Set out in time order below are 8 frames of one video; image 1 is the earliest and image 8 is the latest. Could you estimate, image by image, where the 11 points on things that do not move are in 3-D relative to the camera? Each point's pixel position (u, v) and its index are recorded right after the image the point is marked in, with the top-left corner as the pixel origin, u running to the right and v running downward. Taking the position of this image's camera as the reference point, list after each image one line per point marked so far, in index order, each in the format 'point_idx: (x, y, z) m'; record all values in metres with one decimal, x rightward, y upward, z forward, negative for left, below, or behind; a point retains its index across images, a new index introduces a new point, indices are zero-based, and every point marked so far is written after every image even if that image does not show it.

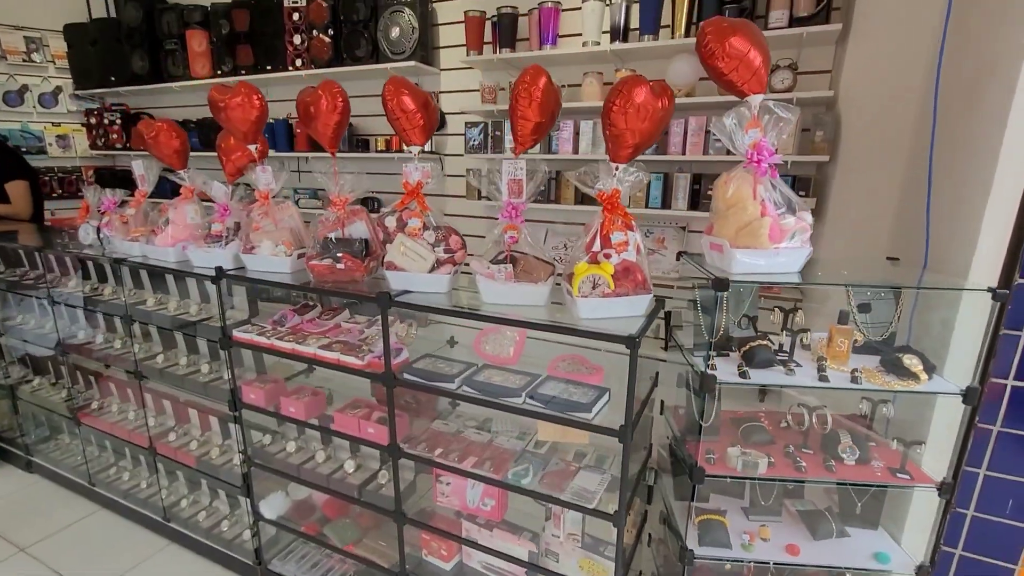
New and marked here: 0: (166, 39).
0: (-2.1, +1.5, +3.2) m
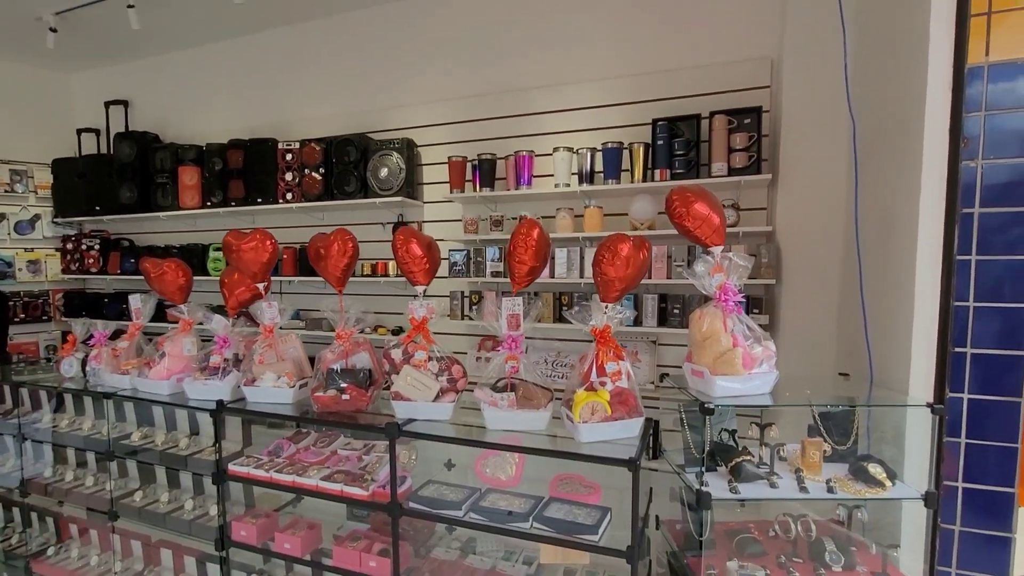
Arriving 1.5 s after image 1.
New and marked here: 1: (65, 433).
0: (-2.3, +0.8, +3.4) m
1: (-1.8, -0.6, +2.1) m
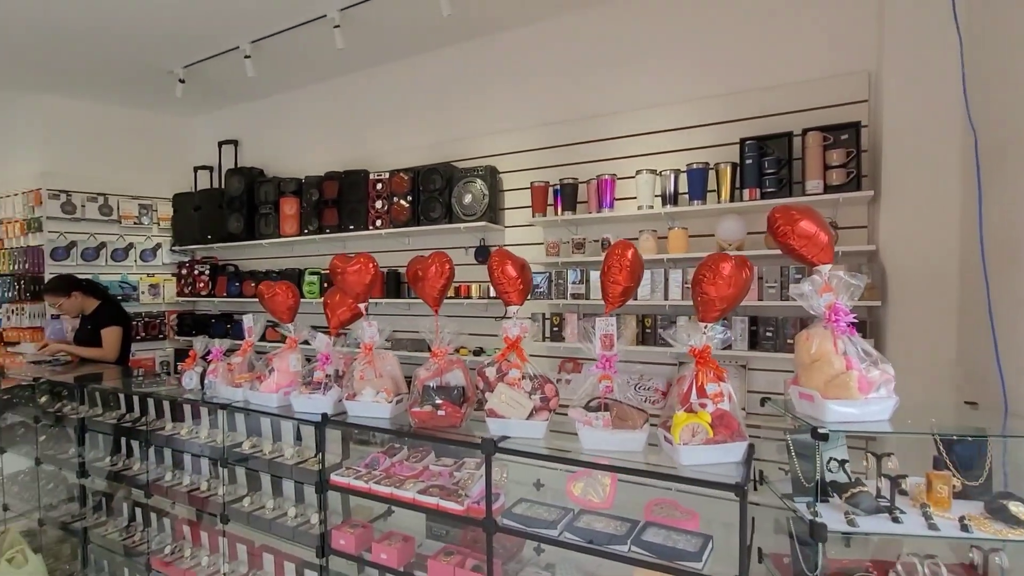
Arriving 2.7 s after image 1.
0: (-1.8, +0.6, +3.7) m
1: (-1.5, -0.7, +2.3) m
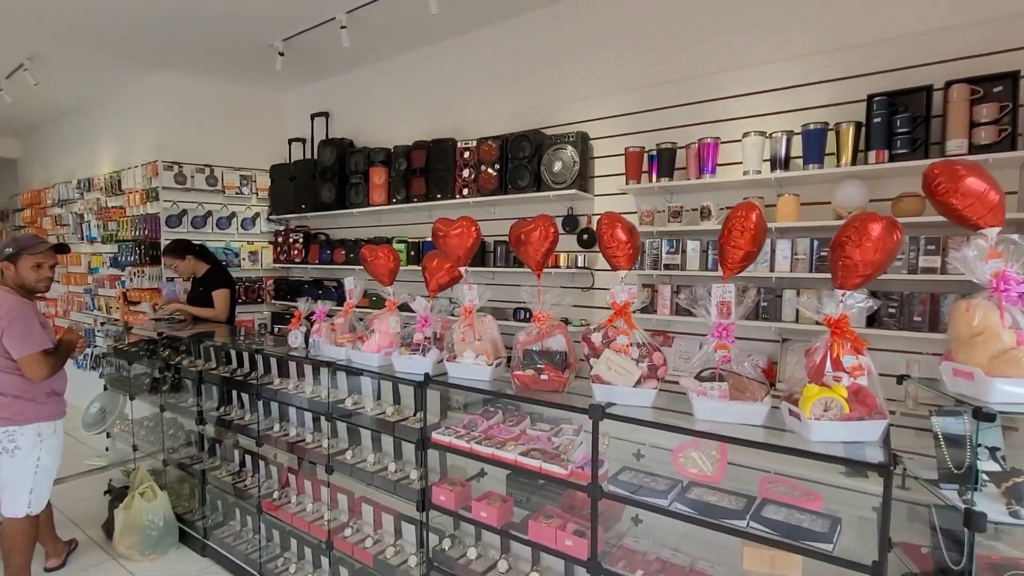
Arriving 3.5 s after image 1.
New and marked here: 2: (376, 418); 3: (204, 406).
0: (-1.2, +0.8, +3.9) m
1: (-1.1, -0.5, +2.5) m
2: (-0.5, -0.5, +2.1) m
3: (-1.7, -0.7, +3.0) m
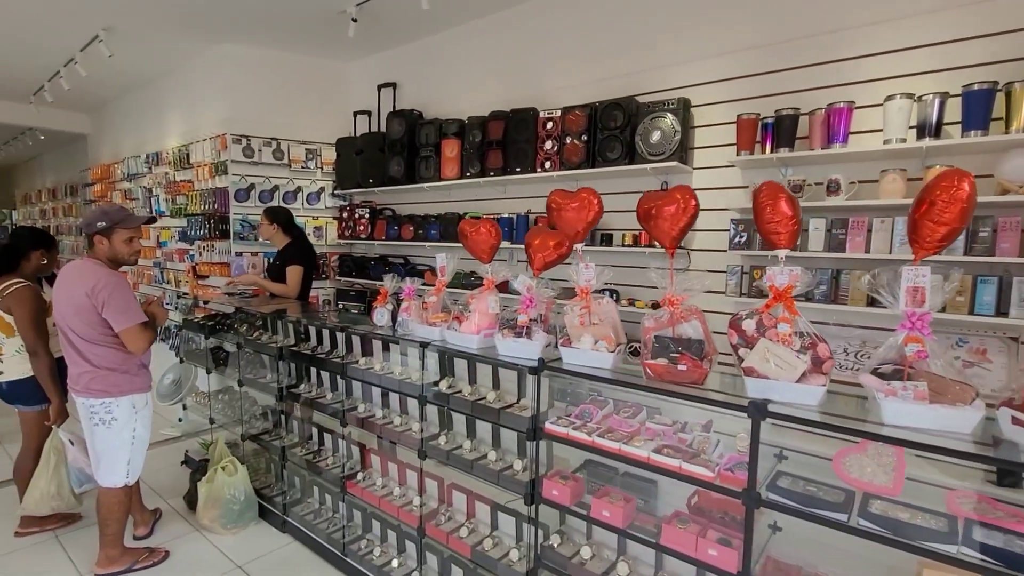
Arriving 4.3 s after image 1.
0: (-0.6, +1.0, +3.7) m
1: (-0.6, -0.4, +2.4) m
2: (-0.1, -0.4, +2.0) m
3: (-1.3, -0.5, +3.0) m
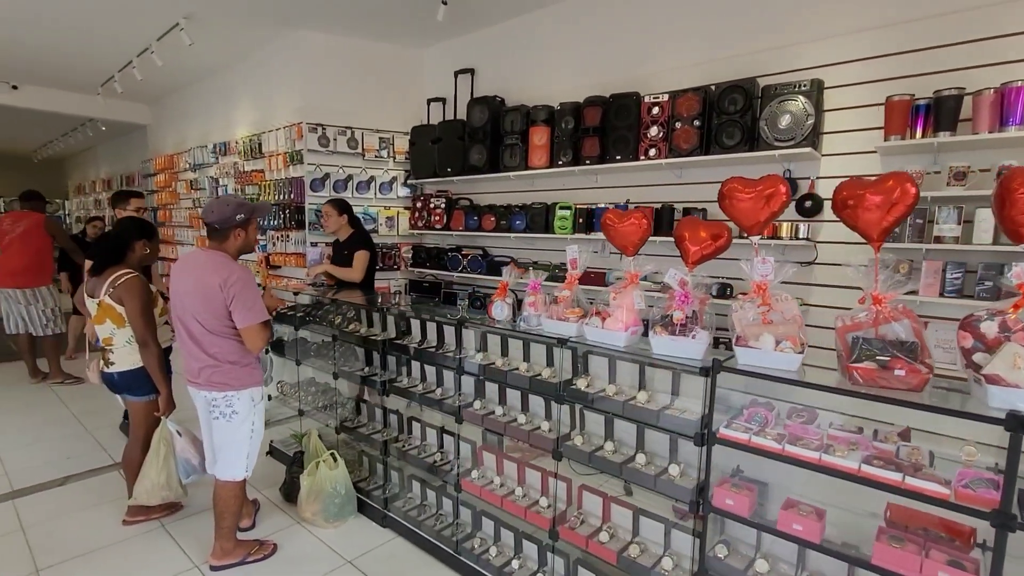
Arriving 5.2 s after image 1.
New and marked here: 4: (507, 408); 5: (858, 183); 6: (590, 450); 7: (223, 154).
0: (0.0, +1.1, +3.6) m
1: (-0.1, -0.4, +2.3) m
2: (+0.4, -0.4, +1.9) m
3: (-0.7, -0.5, +2.9) m
4: (-0.1, -0.5, +2.4) m
5: (+0.9, +0.3, +1.4) m
6: (+0.3, -0.6, +2.0) m
7: (-2.9, +1.3, +5.2) m
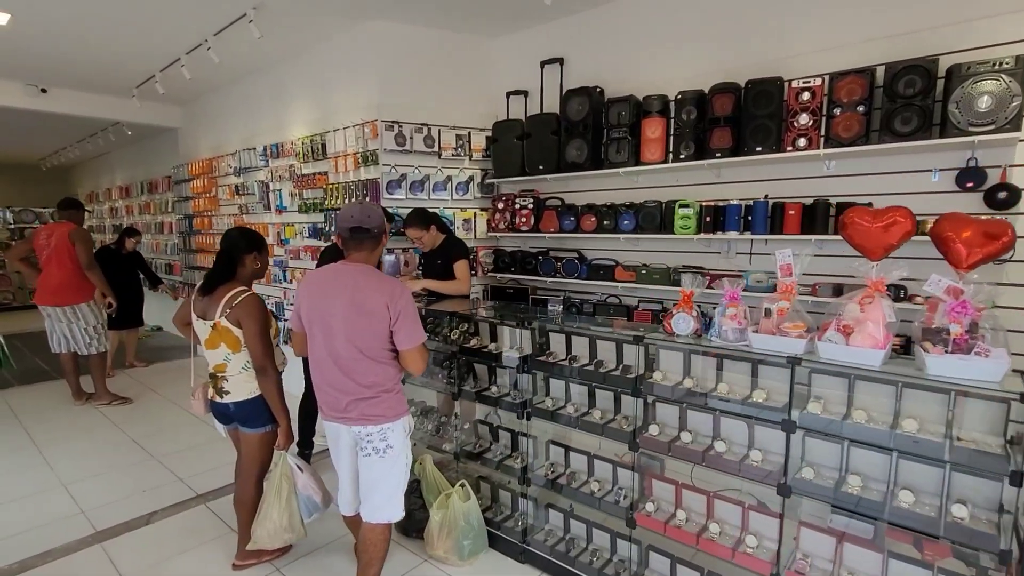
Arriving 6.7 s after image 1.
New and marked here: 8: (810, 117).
0: (+0.7, +1.0, +3.3) m
1: (+0.7, -0.4, +2.0) m
2: (+1.1, -0.5, +1.6) m
3: (0.0, -0.5, +2.6) m
4: (+0.7, -0.6, +2.1) m
5: (+1.7, +0.3, +1.2) m
6: (+1.0, -0.7, +1.8) m
7: (-2.2, +1.2, +4.9) m
8: (+1.5, +0.9, +2.6) m
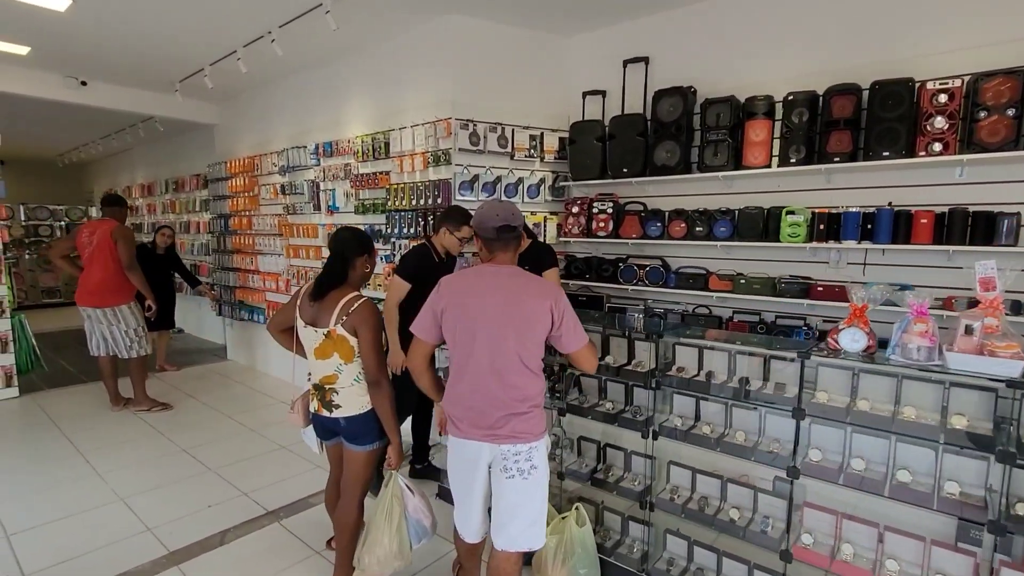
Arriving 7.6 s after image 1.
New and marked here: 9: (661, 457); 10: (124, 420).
0: (+1.2, +1.0, +3.2) m
1: (+1.2, -0.5, +1.9) m
2: (+1.7, -0.5, +1.5) m
3: (+0.6, -0.6, +2.5) m
4: (+1.2, -0.6, +2.0) m
5: (+2.3, +0.2, +1.0) m
6: (+1.6, -0.7, +1.6) m
7: (-1.7, +1.2, +4.7) m
8: (+2.1, +0.8, +2.5) m
9: (+0.7, -0.8, +2.5) m
10: (-3.4, -1.1, +4.5) m
